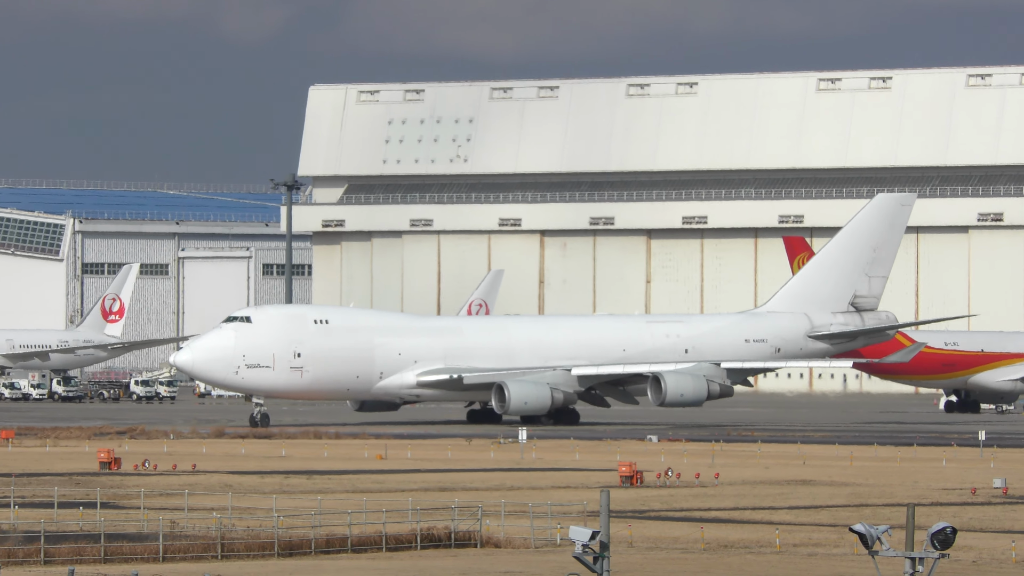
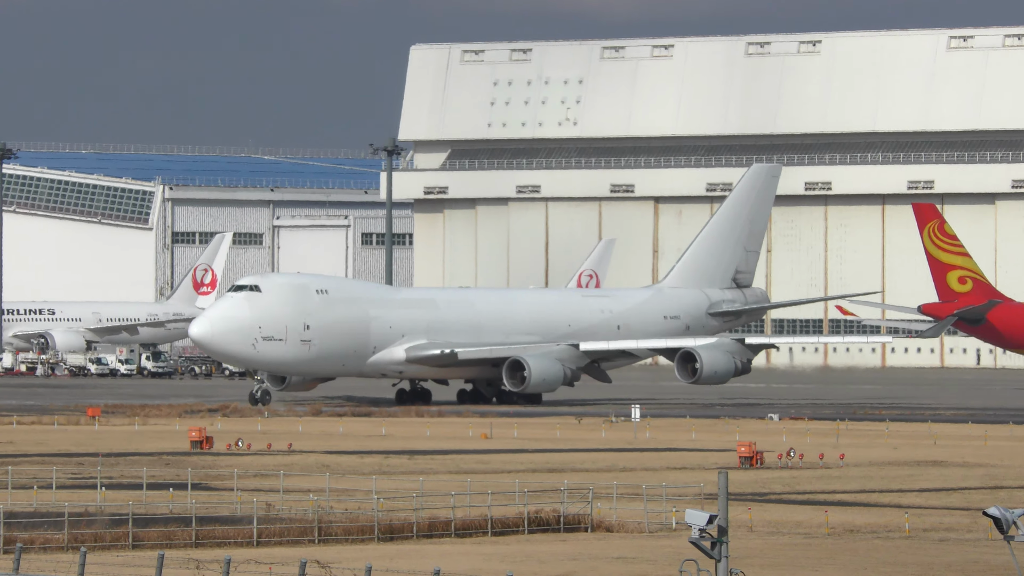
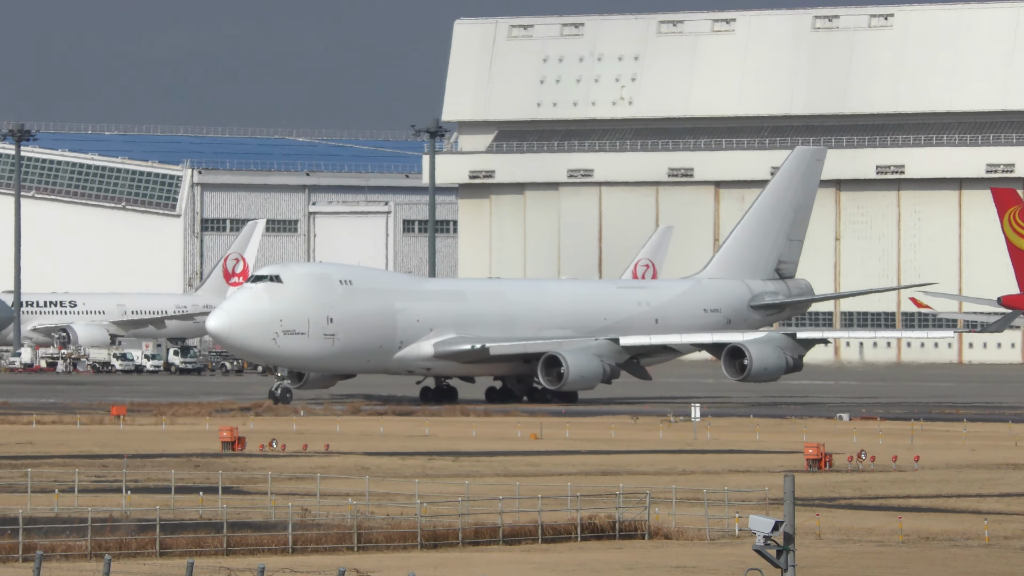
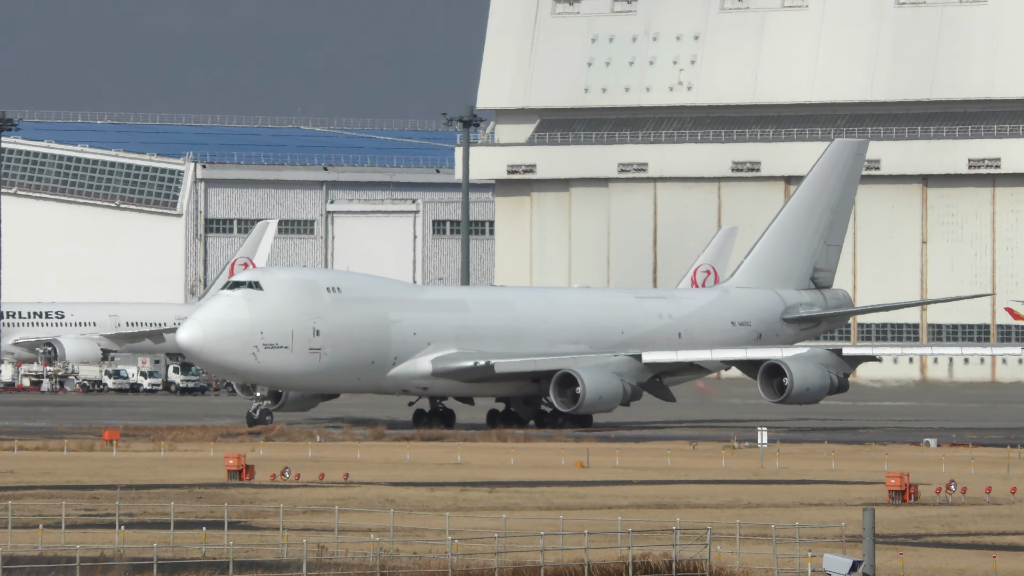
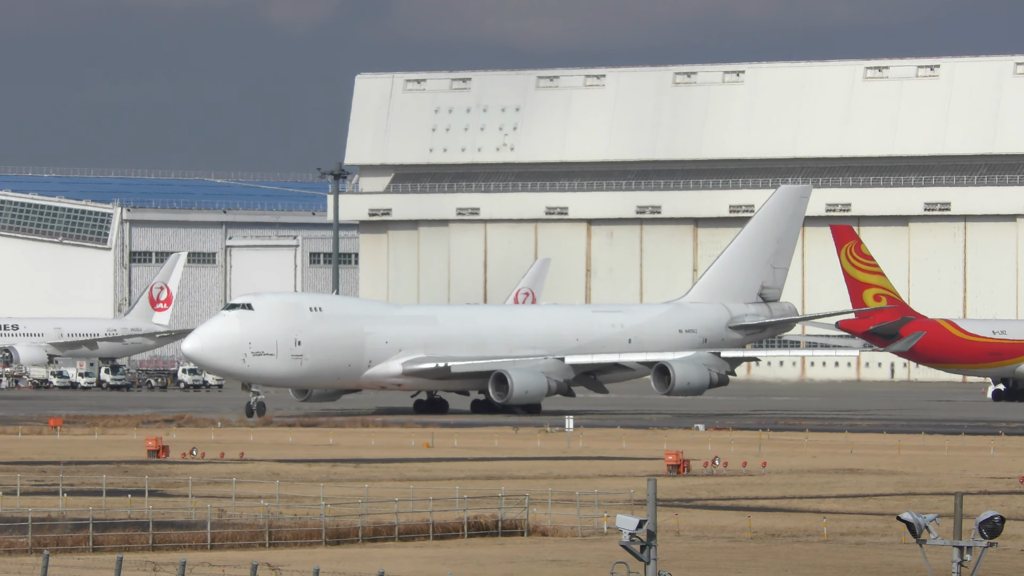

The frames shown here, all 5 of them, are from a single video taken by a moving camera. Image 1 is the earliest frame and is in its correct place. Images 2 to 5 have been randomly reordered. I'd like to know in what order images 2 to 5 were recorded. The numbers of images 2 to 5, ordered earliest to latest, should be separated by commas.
5, 2, 3, 4
